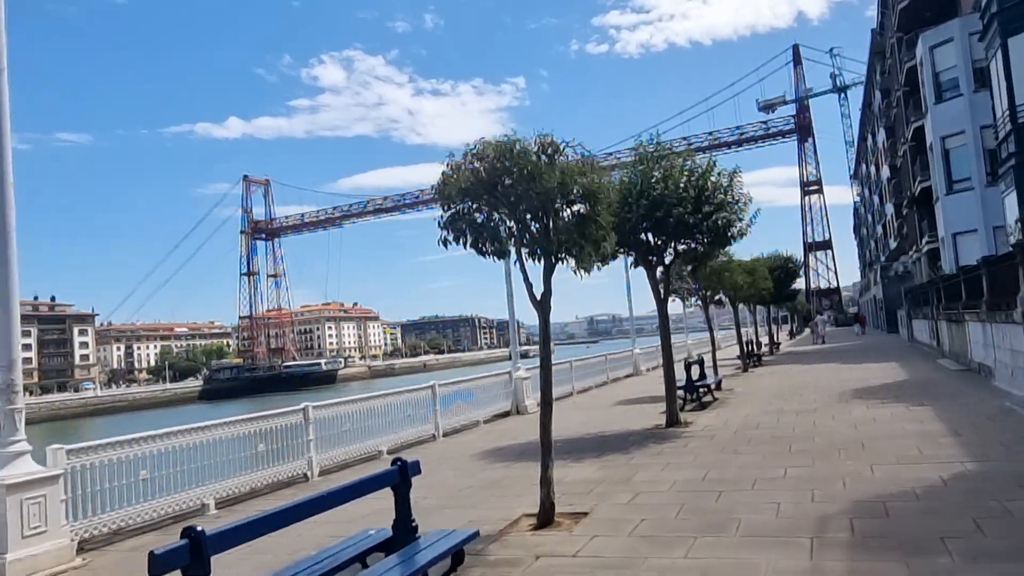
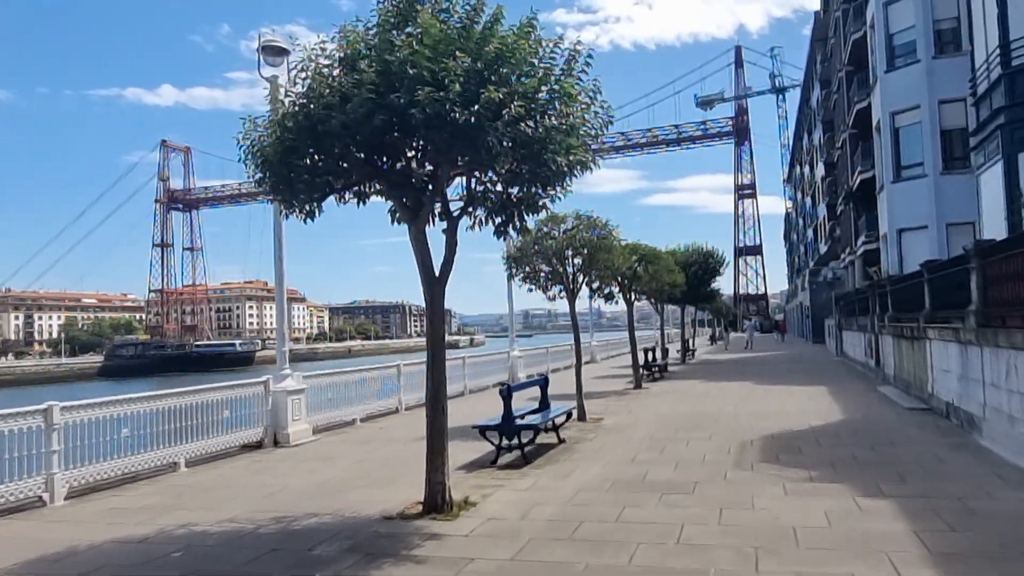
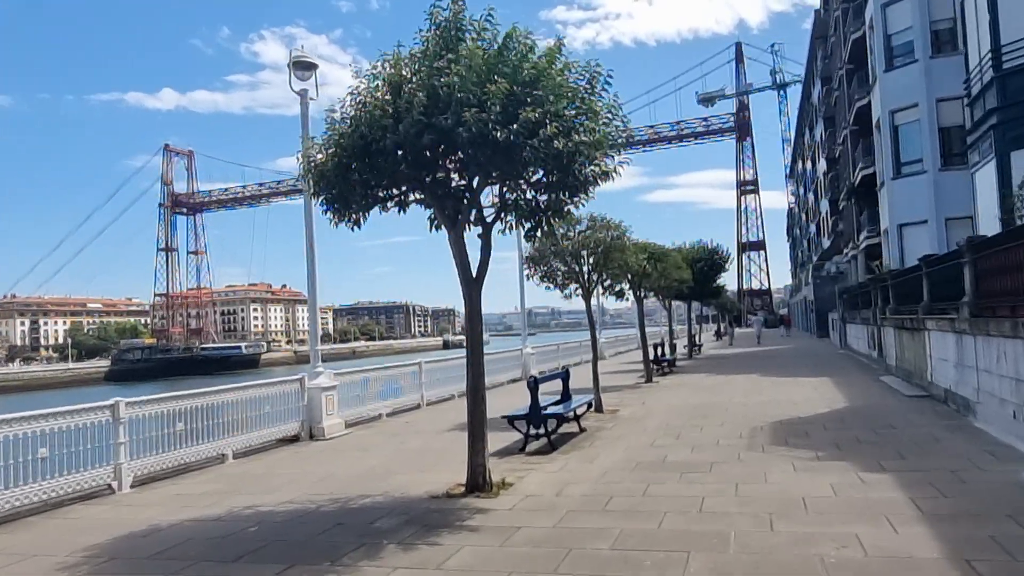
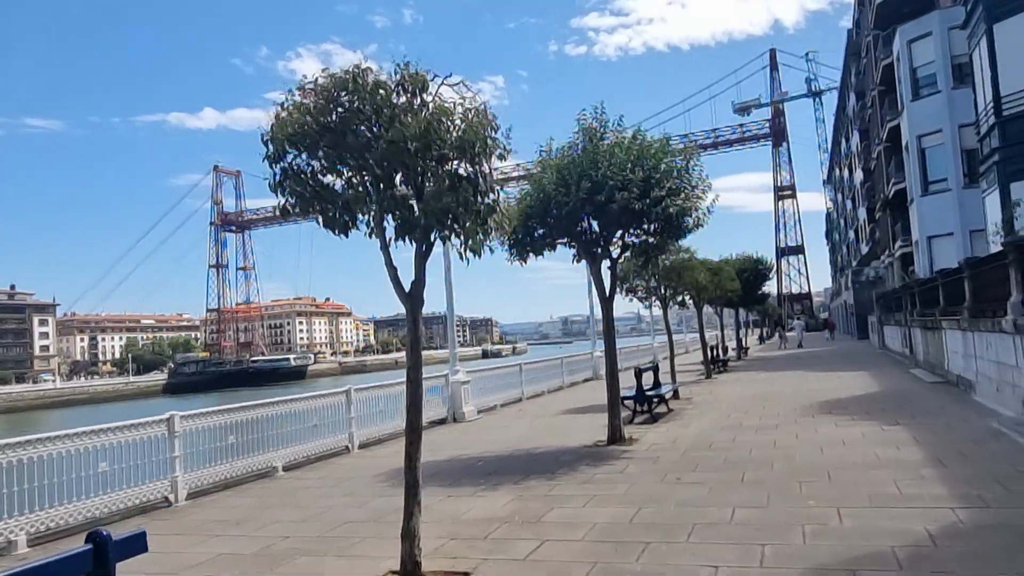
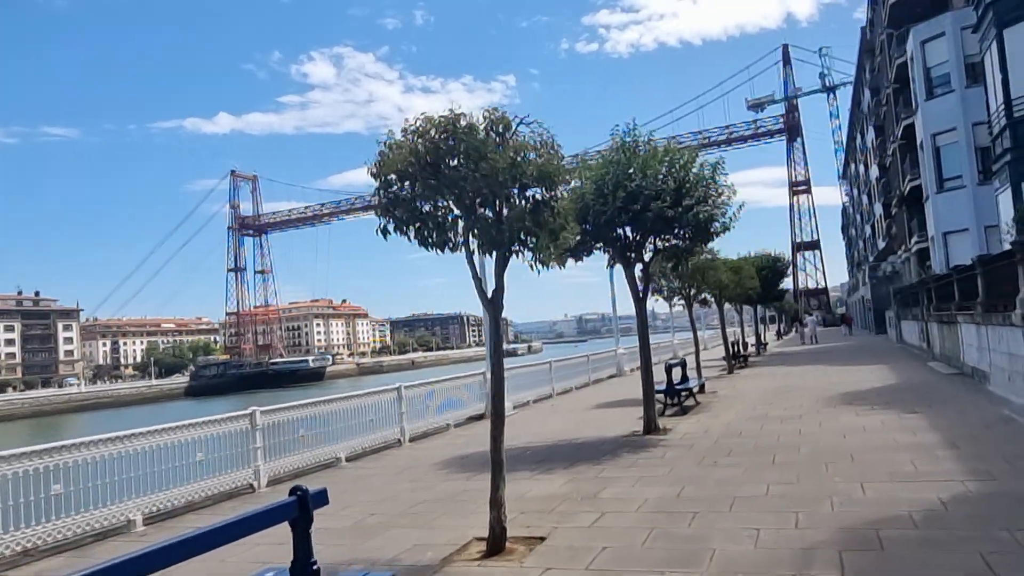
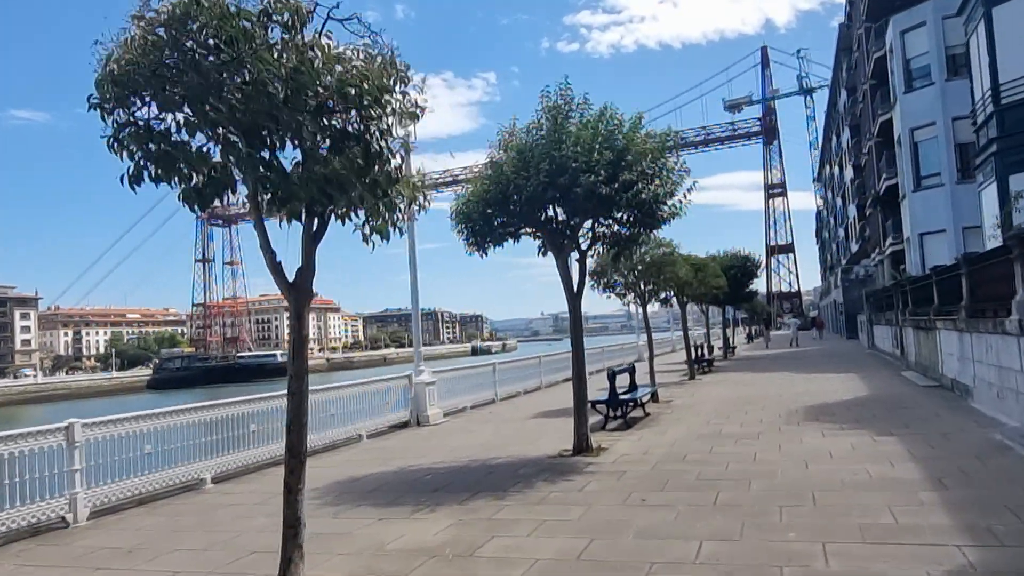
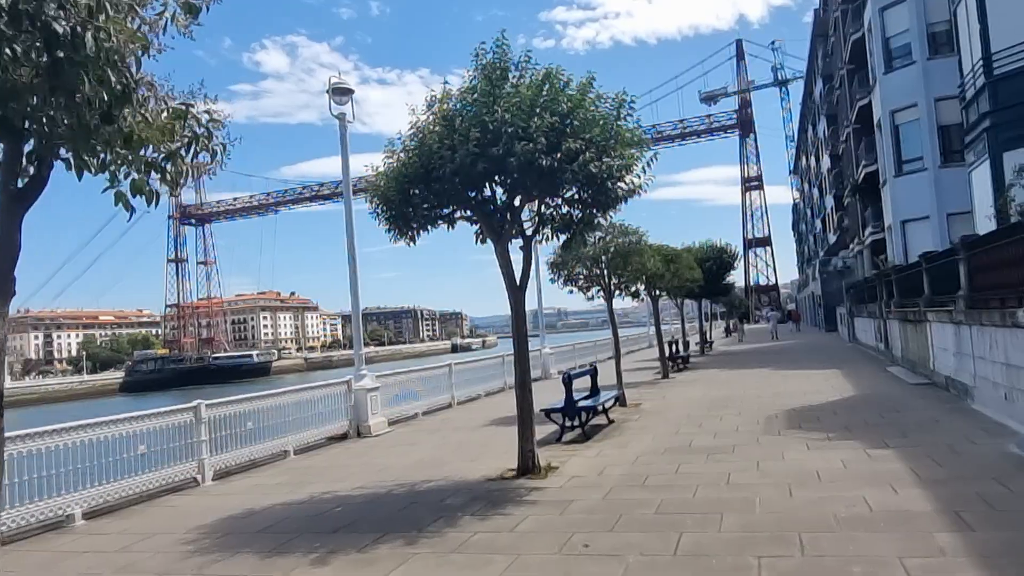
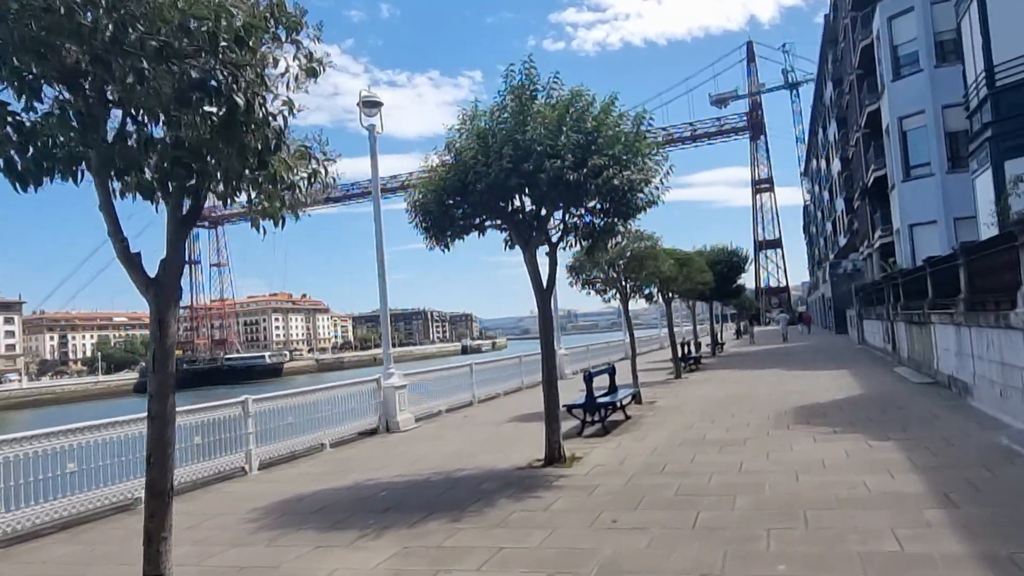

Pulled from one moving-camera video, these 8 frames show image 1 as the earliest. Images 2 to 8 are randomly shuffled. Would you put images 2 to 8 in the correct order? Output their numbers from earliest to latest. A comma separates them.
5, 4, 6, 8, 7, 3, 2
